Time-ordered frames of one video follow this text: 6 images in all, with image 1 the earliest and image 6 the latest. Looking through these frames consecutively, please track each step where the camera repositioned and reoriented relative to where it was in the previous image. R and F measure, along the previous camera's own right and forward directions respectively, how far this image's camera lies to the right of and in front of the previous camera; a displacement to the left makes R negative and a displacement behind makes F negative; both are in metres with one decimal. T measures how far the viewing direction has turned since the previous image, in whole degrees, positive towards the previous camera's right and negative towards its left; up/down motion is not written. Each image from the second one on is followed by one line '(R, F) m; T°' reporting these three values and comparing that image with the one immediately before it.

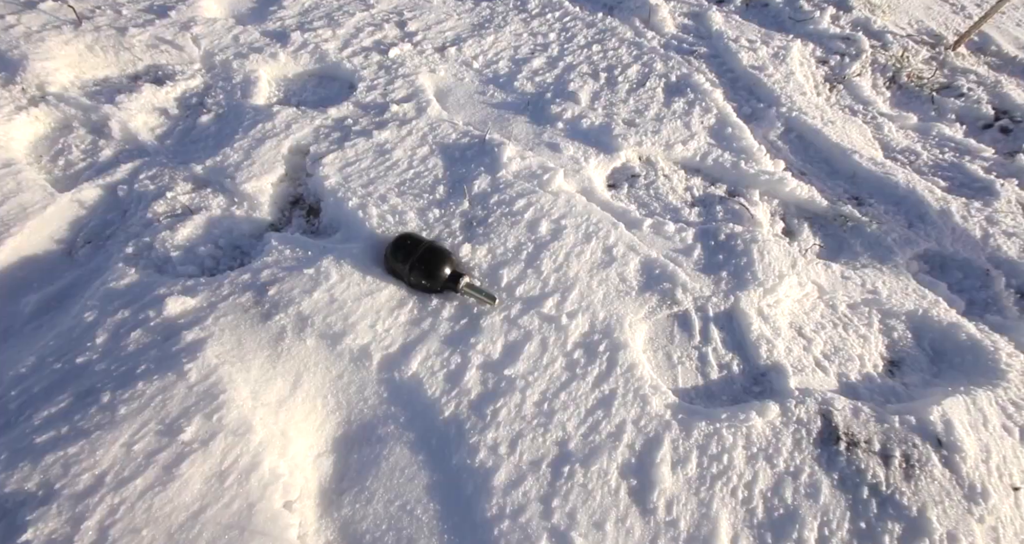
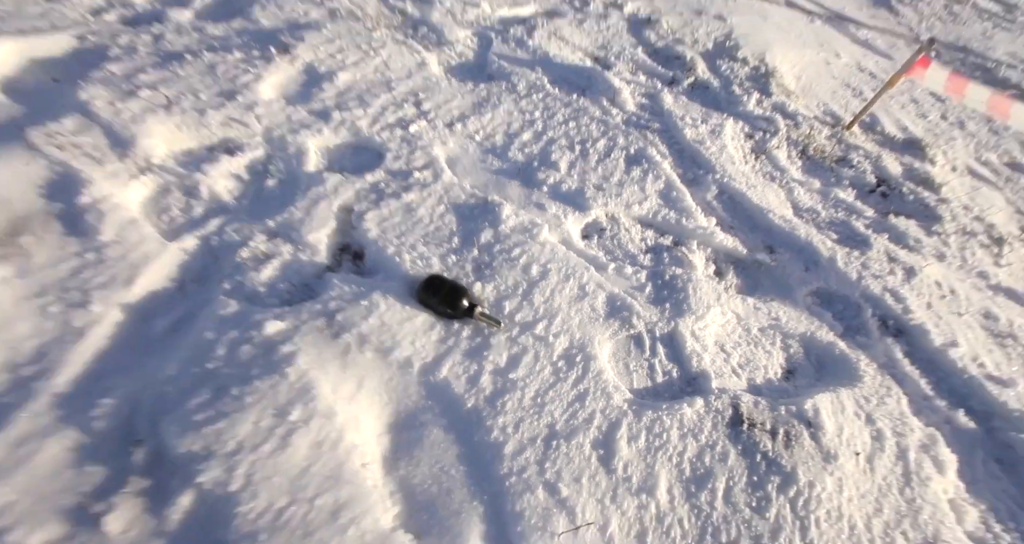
(0.0, -0.2) m; +3°
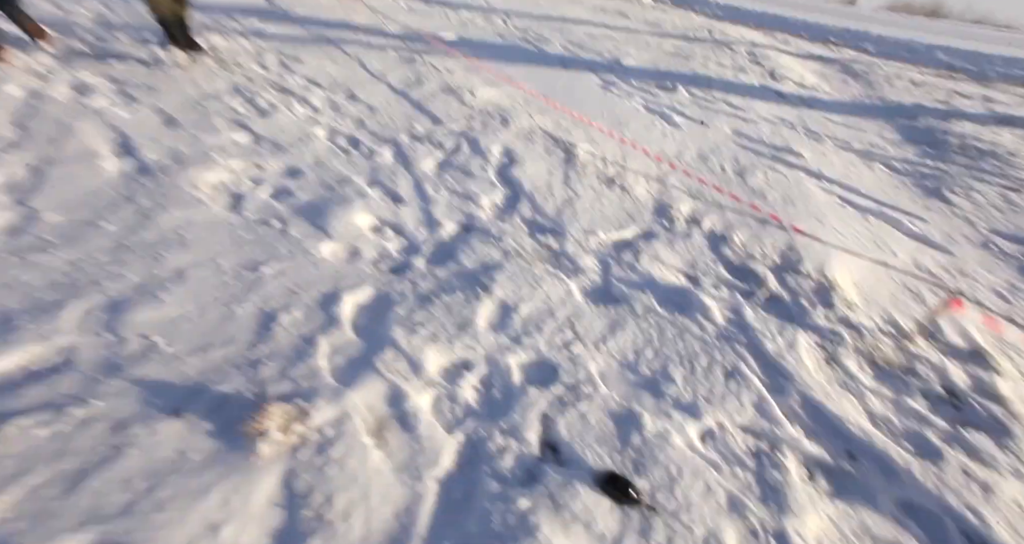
(-0.2, -0.5) m; -9°
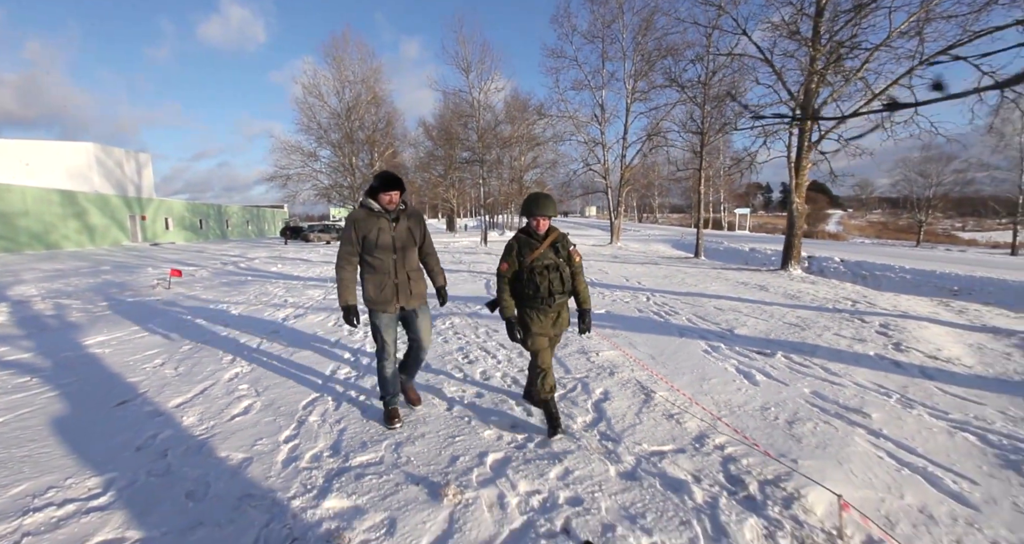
(+0.8, -1.4) m; -28°
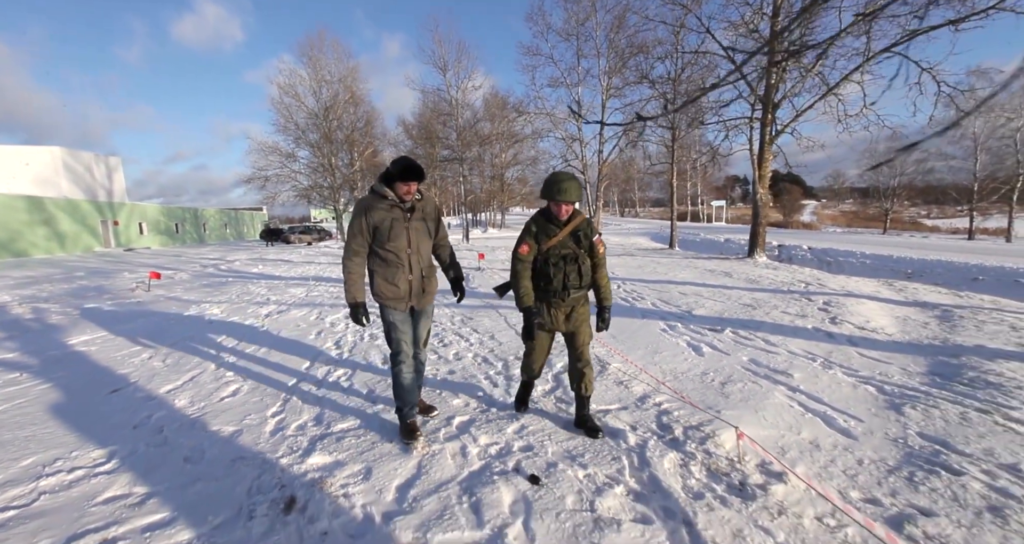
(+0.2, -0.4) m; +2°
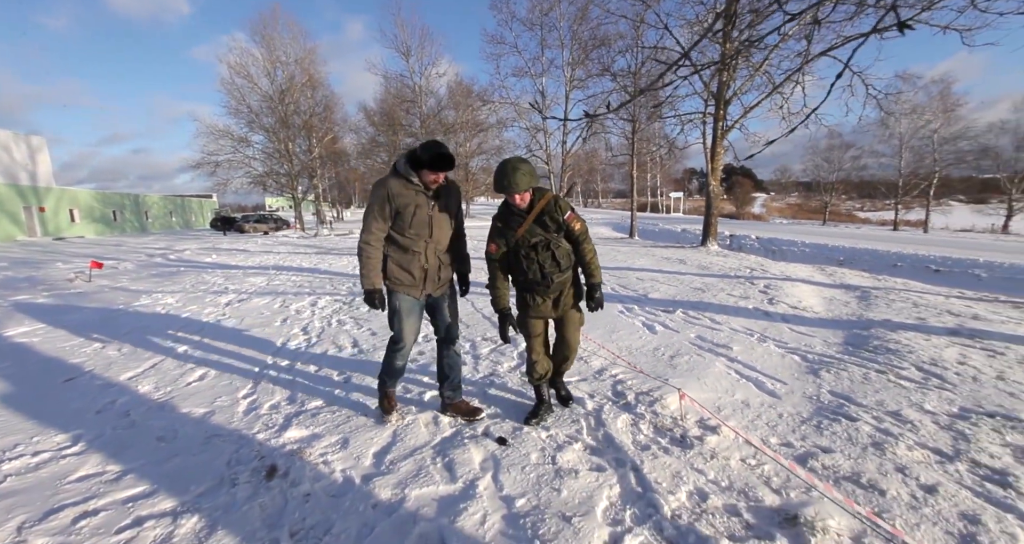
(0.0, -0.2) m; +5°
